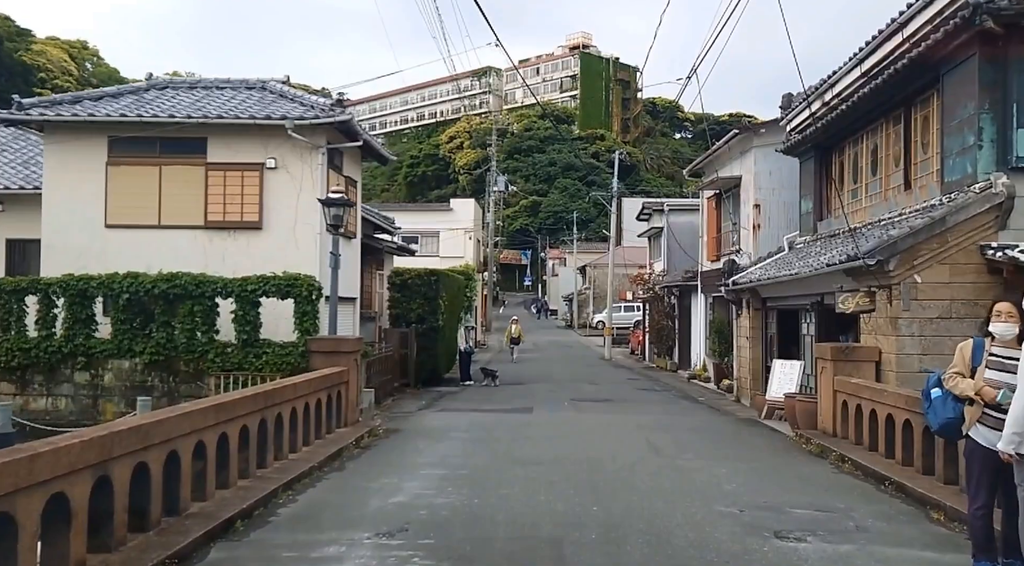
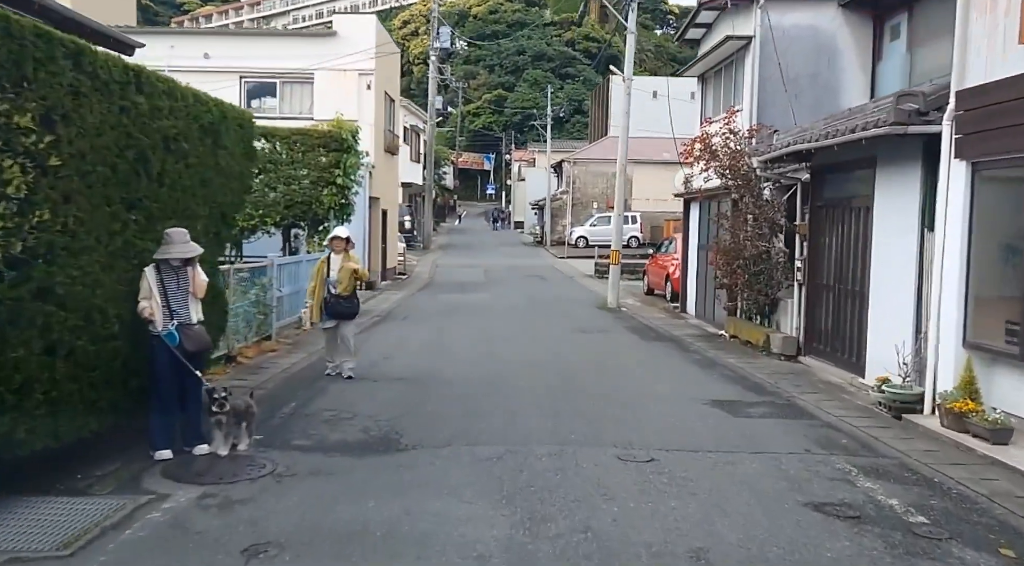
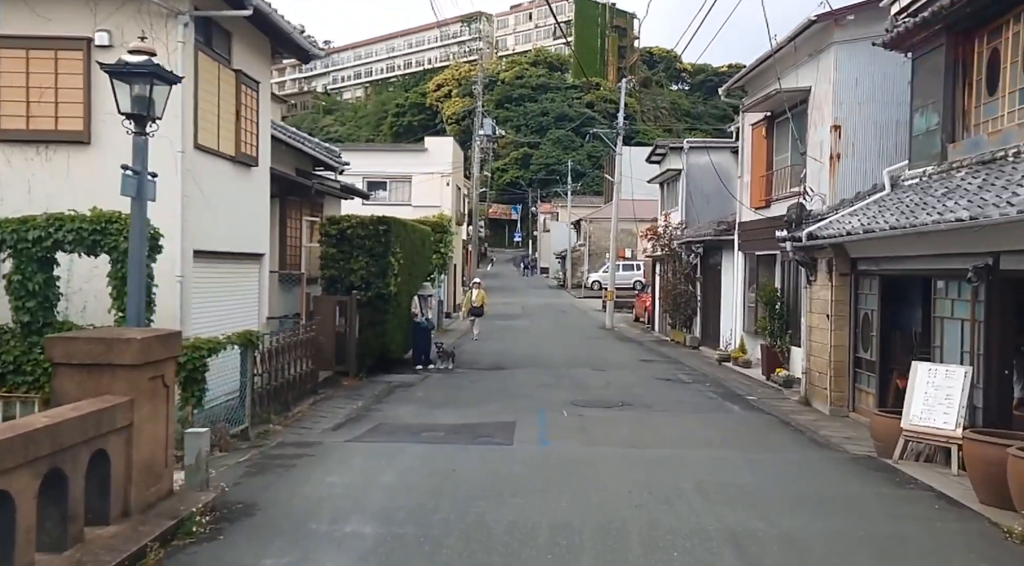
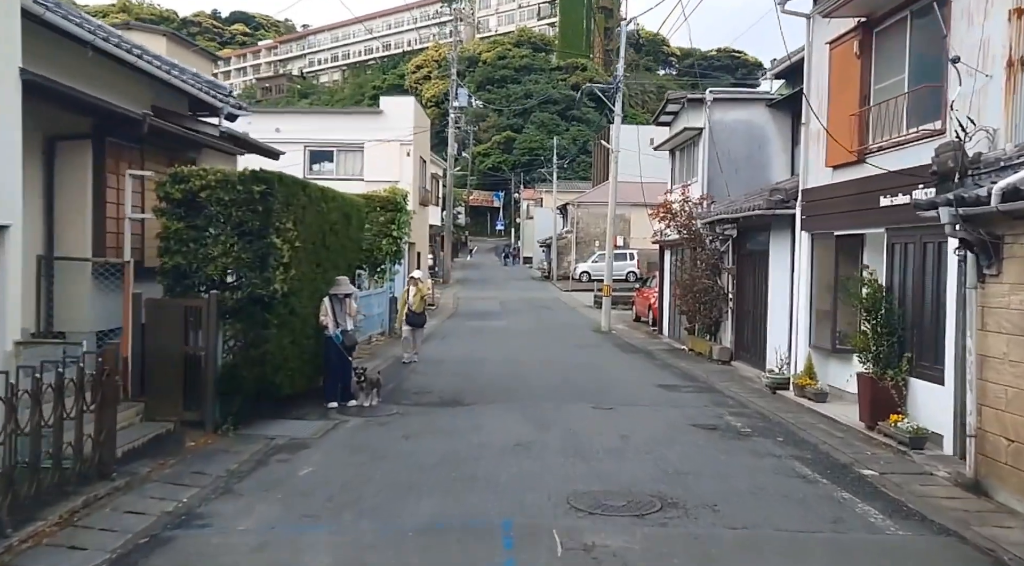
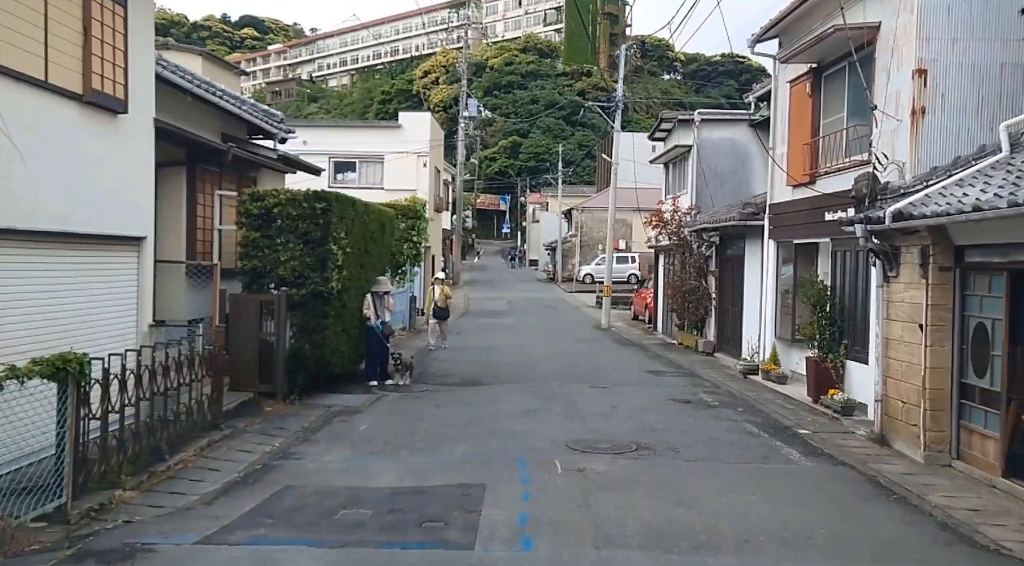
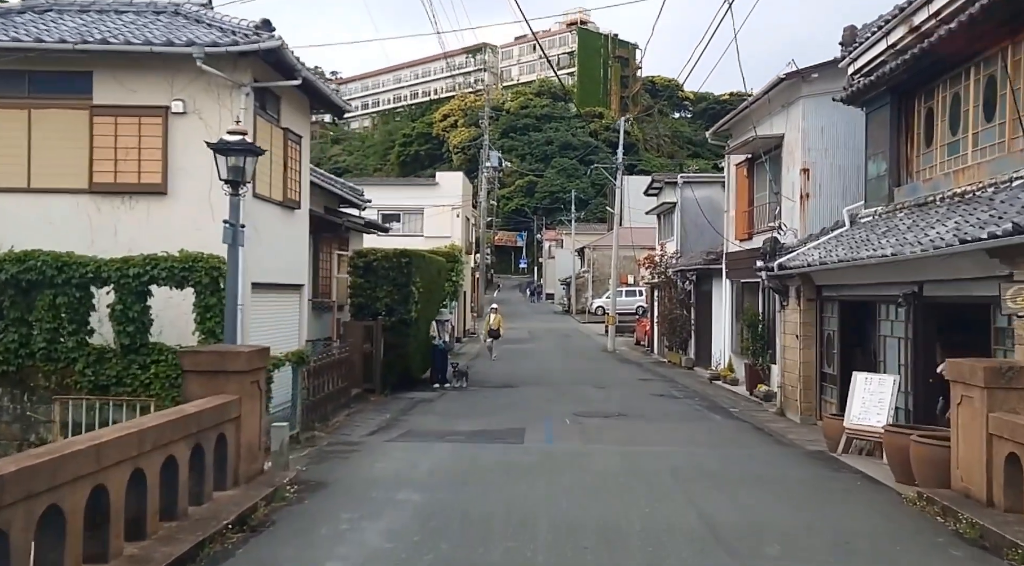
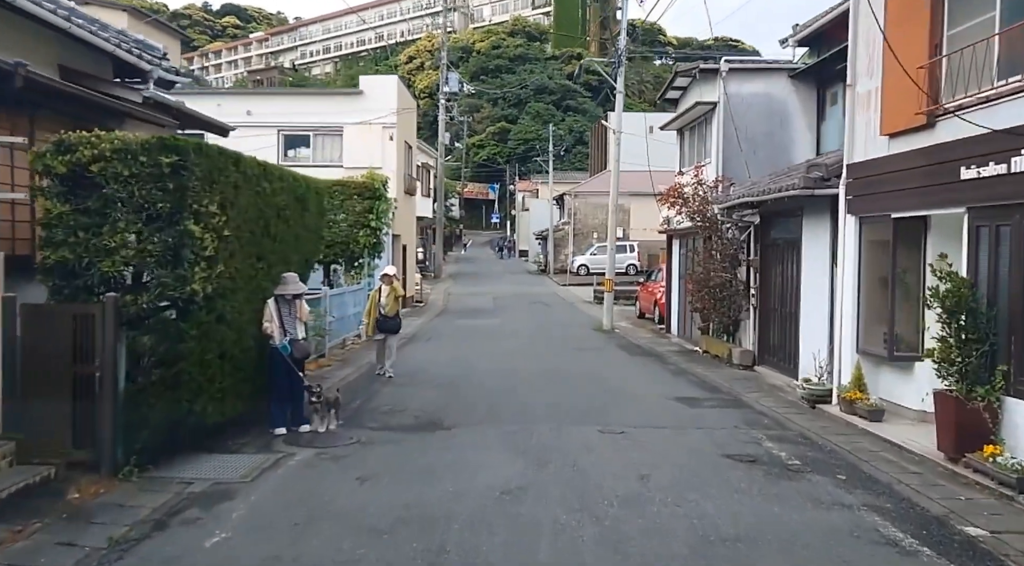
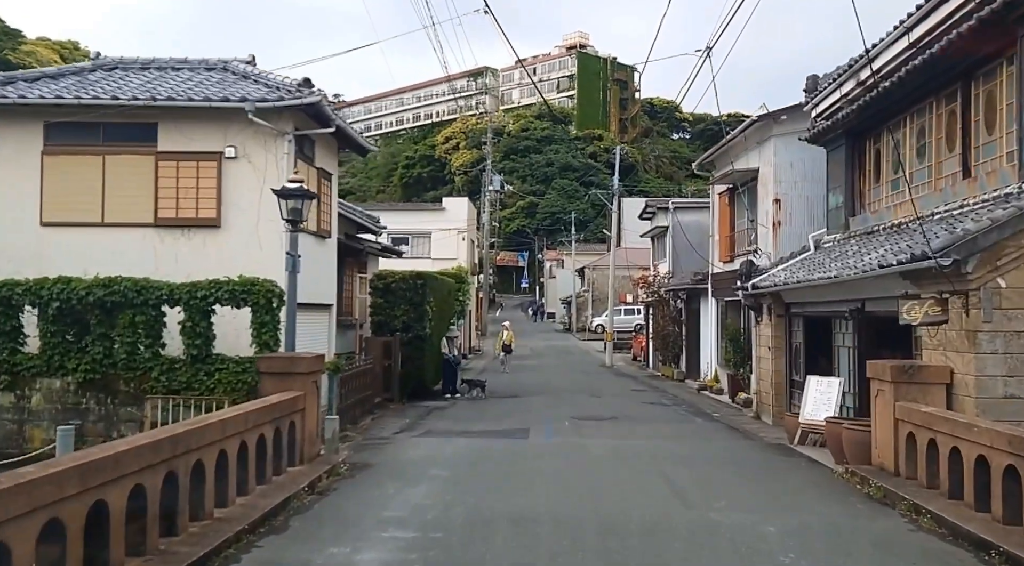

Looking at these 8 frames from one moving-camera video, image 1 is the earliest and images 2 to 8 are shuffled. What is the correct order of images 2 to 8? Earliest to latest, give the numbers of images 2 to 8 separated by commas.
8, 6, 3, 5, 4, 7, 2
